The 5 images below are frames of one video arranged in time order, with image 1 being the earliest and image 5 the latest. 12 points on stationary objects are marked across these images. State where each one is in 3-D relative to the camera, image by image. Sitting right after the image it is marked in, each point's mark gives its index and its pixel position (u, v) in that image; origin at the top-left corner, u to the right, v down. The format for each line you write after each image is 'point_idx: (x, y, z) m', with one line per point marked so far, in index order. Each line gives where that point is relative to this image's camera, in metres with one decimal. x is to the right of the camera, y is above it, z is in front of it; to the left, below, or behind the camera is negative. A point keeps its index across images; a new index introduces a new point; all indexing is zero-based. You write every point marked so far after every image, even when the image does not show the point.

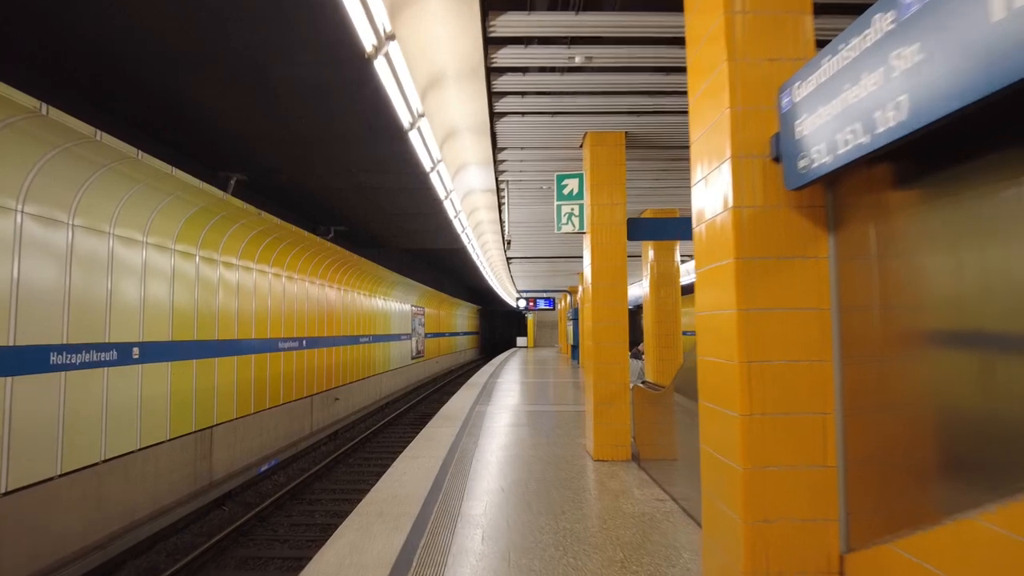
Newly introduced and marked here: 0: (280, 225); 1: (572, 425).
0: (-2.9, +0.8, +8.1) m
1: (+0.8, -1.6, +7.3) m
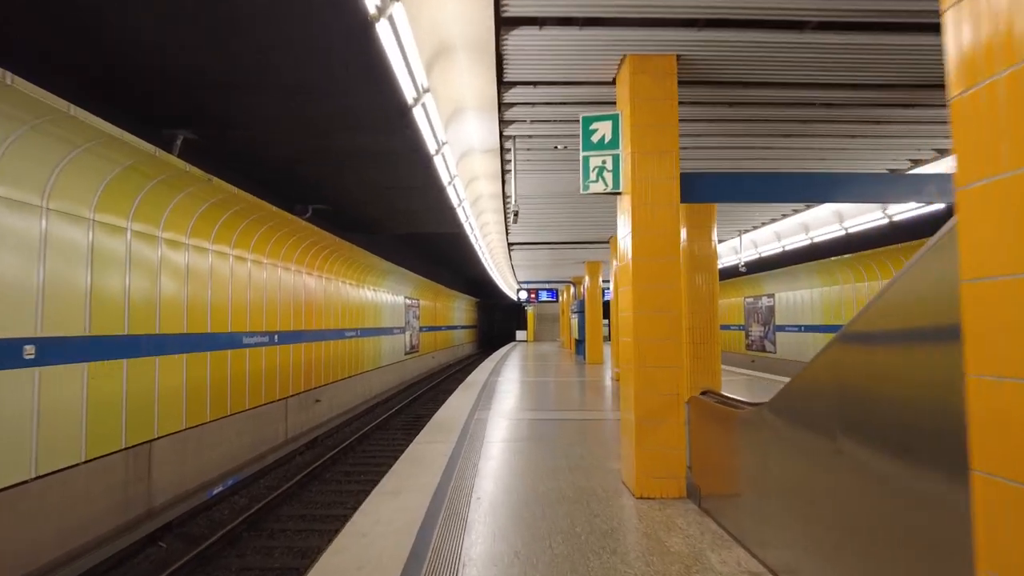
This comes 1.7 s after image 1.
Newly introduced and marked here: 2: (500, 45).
0: (-2.9, +0.9, +6.8) m
1: (+0.8, -1.4, +6.0) m
2: (-0.1, +1.5, +4.0) m
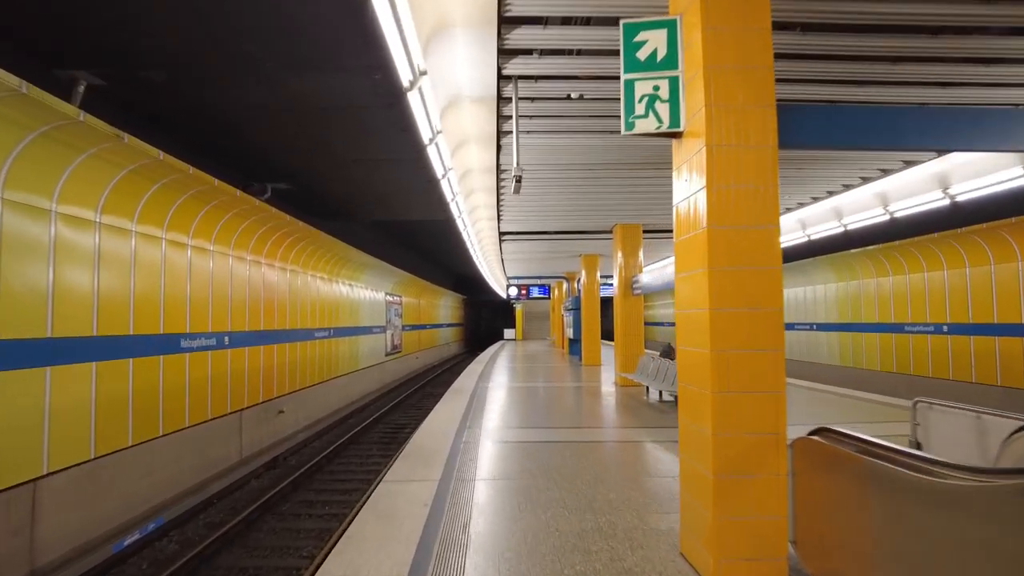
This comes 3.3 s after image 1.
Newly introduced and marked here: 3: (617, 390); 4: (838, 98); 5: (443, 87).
0: (-2.9, +1.0, +5.4) m
1: (+0.8, -1.3, +4.8) m
2: (0.0, +1.6, +2.7) m
3: (+1.6, -1.6, +9.9) m
4: (+2.5, +1.4, +4.9) m
5: (-0.5, +1.5, +5.0) m
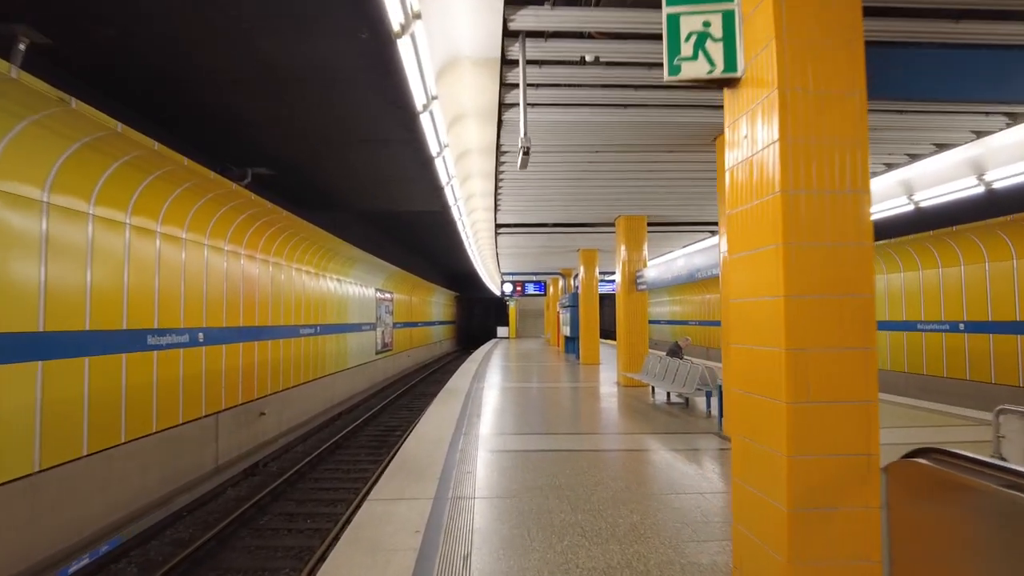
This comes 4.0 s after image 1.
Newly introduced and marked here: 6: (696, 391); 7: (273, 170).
0: (-2.9, +1.1, +4.8) m
1: (+0.8, -1.3, +4.2) m
2: (0.0, +1.6, +2.1) m
3: (+1.6, -1.5, +9.3) m
4: (+2.6, +1.4, +4.4) m
5: (-0.5, +1.6, +4.4) m
6: (+2.0, -1.1, +7.0) m
7: (-2.9, +1.4, +7.8) m
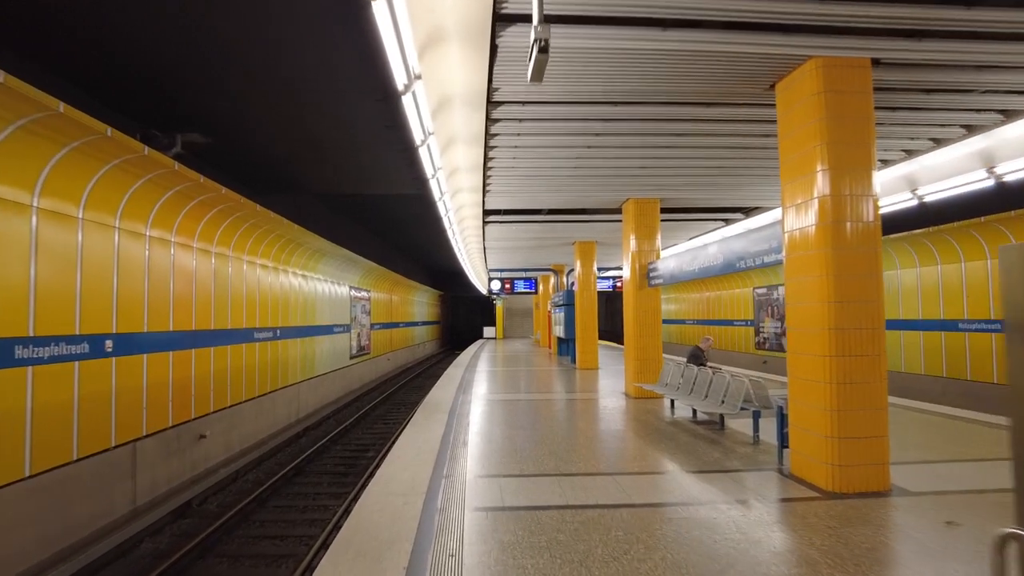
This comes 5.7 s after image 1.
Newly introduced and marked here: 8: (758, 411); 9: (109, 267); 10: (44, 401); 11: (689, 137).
0: (-2.9, +1.1, +3.4) m
1: (+0.9, -1.2, +2.8) m
2: (+0.1, +1.7, +0.7) m
3: (+1.5, -1.4, +8.0) m
4: (+2.6, +1.5, +3.0) m
5: (-0.5, +1.6, +3.0) m
6: (+2.0, -1.1, +5.6) m
7: (-3.0, +1.5, +6.3) m
8: (+2.2, -1.1, +5.6) m
9: (-3.4, +0.2, +5.4) m
10: (-3.3, -0.8, +4.5) m
11: (+1.7, +1.4, +6.1) m
